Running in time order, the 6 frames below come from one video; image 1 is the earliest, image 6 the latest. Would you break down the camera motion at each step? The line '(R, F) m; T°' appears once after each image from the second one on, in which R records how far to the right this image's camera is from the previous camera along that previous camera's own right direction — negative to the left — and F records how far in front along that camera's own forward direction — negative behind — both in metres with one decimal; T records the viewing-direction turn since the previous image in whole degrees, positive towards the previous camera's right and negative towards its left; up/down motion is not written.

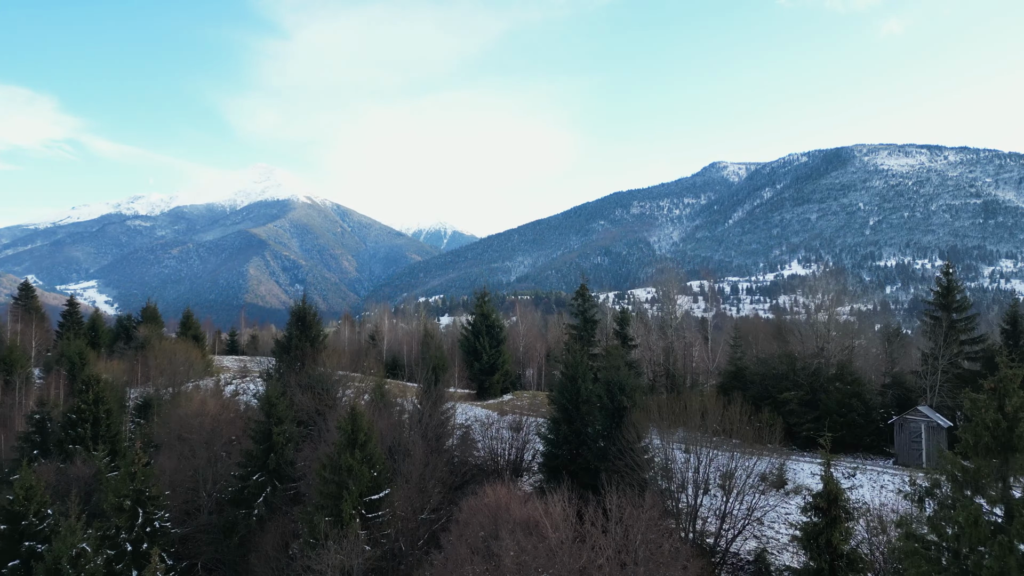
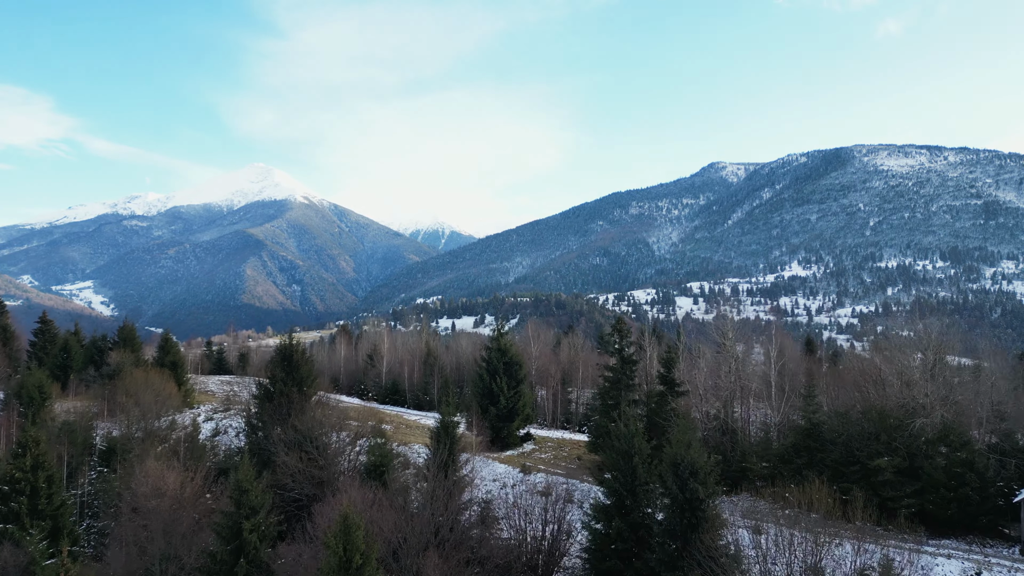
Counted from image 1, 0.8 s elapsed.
(-0.7, +2.5) m; 0°
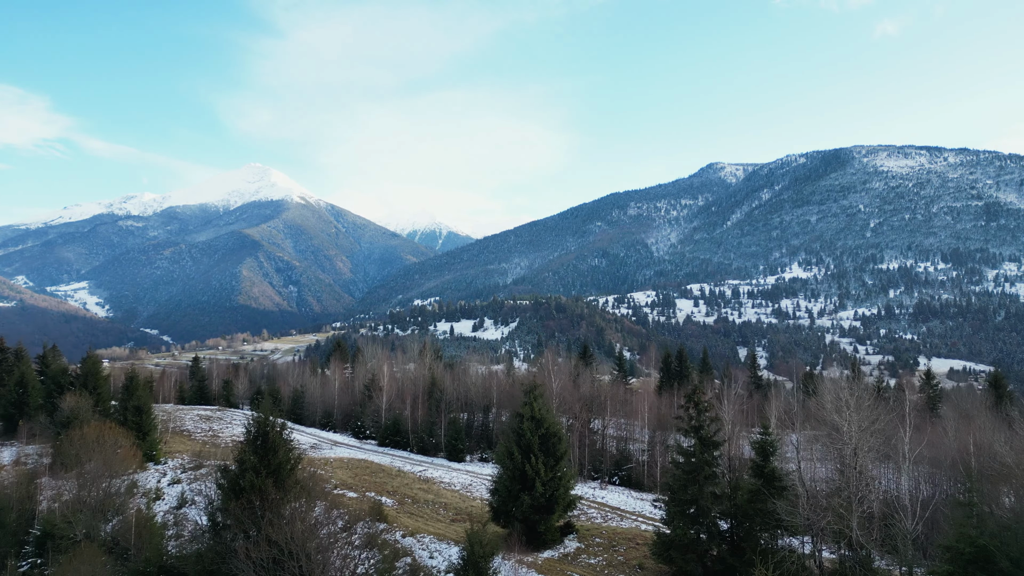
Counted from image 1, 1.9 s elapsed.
(-0.9, +3.2) m; 0°
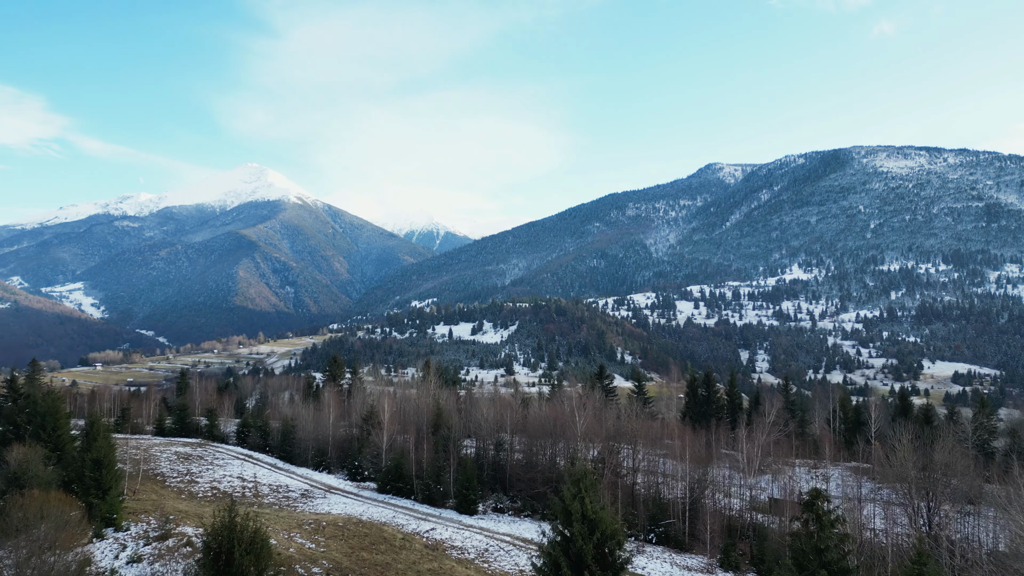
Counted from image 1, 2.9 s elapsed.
(-0.8, +2.7) m; 0°
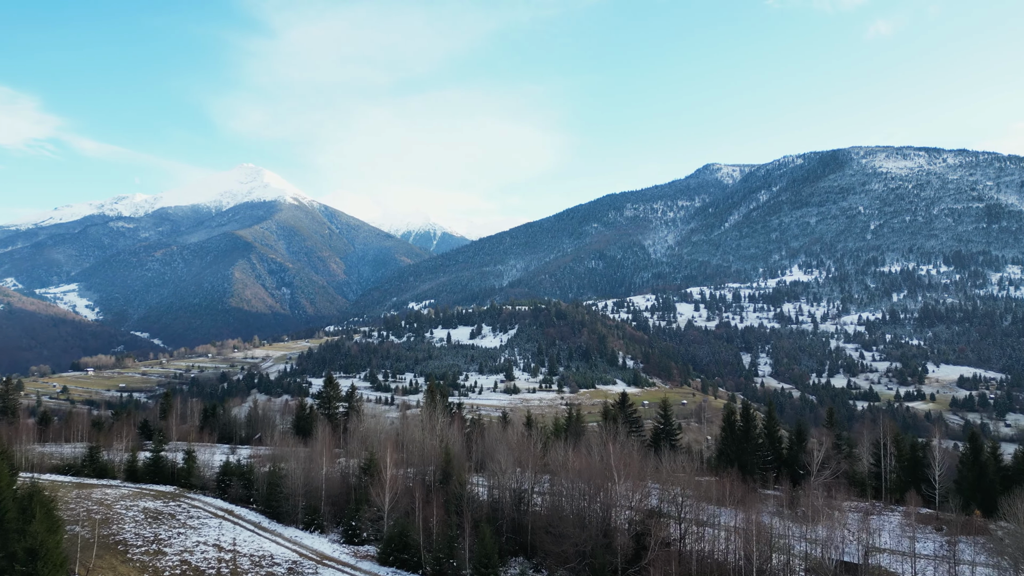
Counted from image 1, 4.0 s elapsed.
(-0.9, +3.1) m; 0°
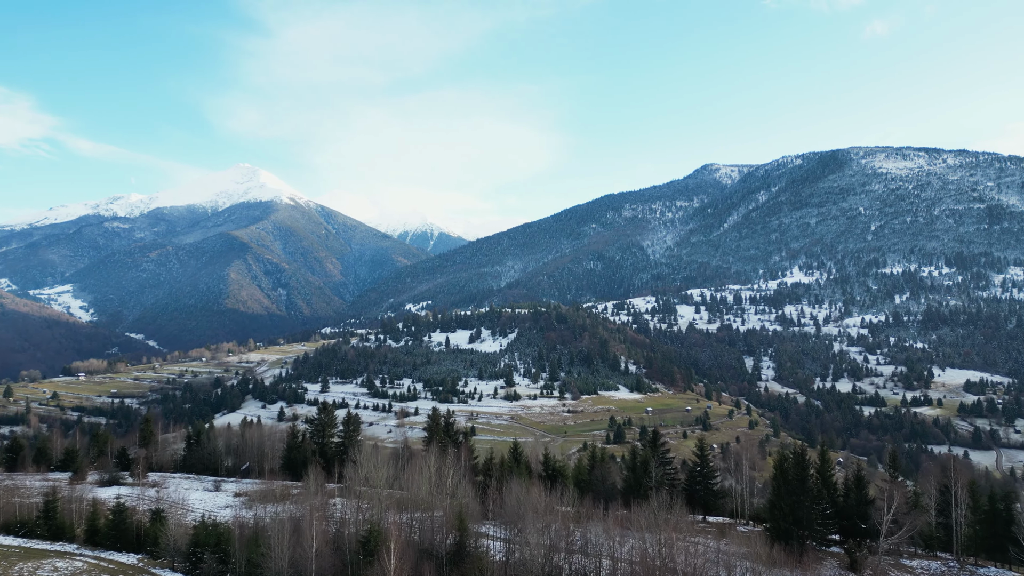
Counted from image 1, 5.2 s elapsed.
(-1.0, +3.4) m; 0°
